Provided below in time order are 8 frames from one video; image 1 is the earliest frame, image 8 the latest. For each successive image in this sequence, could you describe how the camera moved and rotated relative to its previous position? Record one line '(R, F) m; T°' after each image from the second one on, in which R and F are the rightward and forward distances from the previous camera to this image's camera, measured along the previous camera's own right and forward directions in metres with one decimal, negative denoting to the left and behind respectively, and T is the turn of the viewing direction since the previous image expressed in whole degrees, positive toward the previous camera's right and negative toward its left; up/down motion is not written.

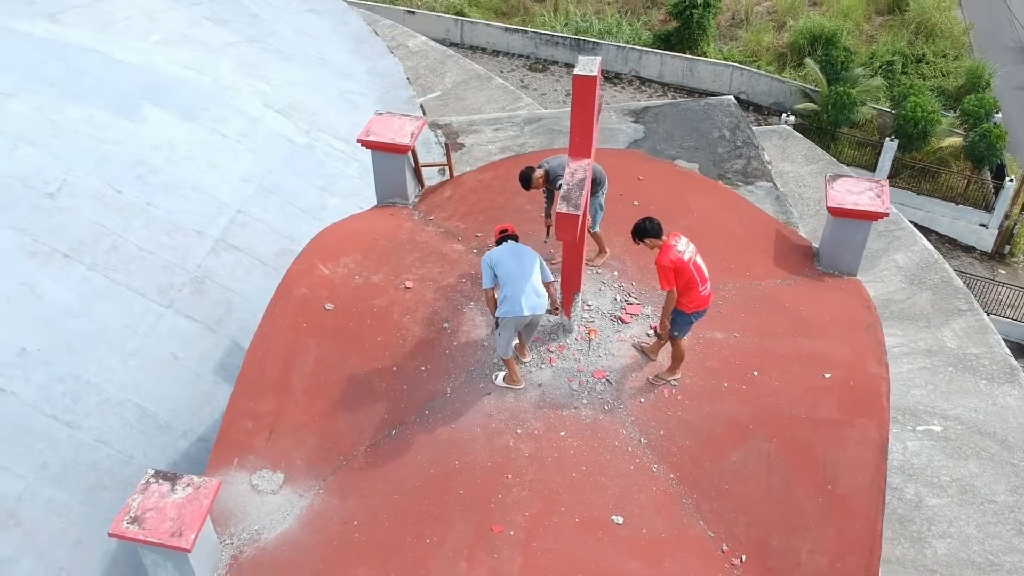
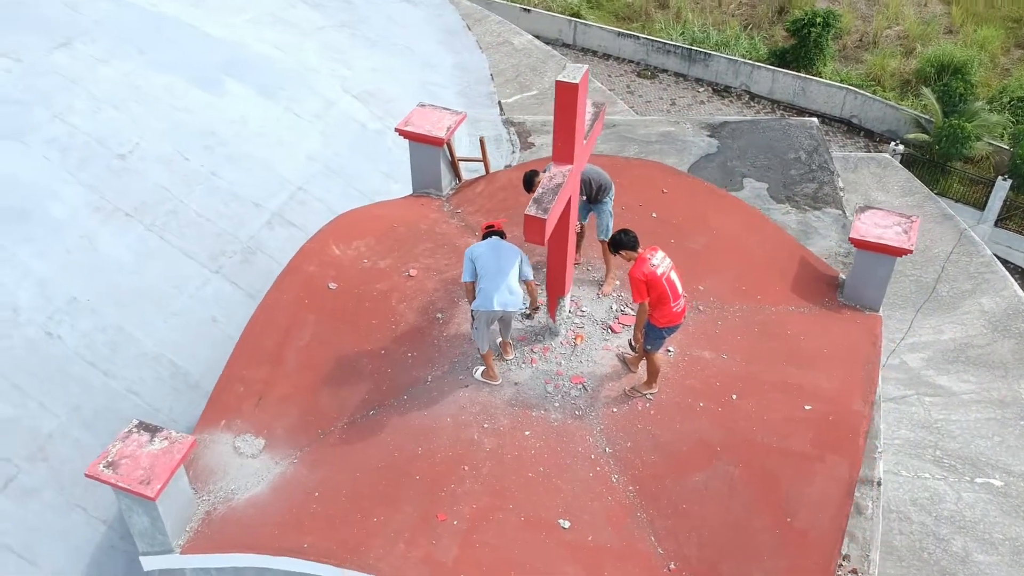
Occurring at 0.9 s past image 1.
(+0.6, 0.0) m; -7°
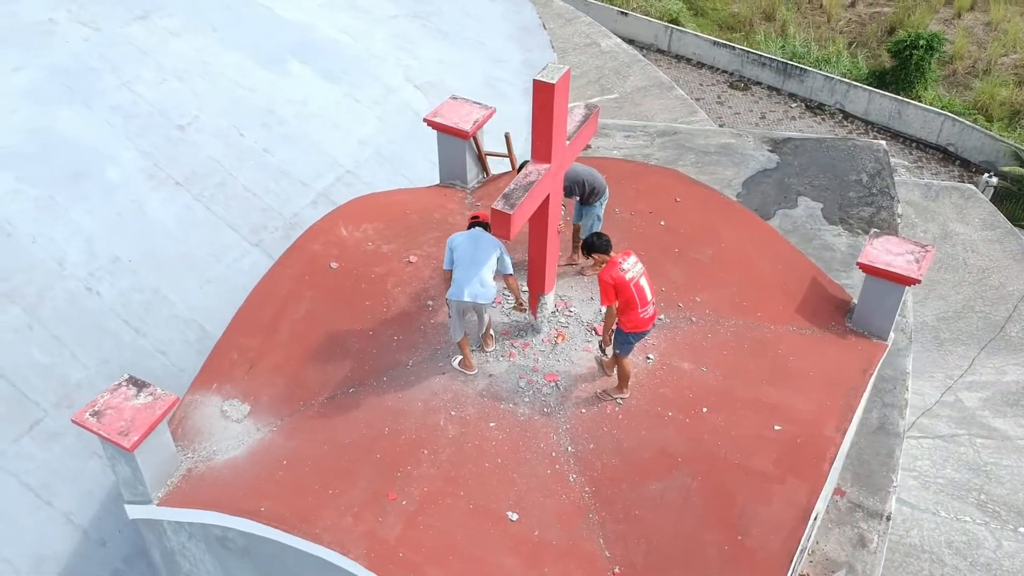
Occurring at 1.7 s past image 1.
(+0.6, 0.0) m; -6°
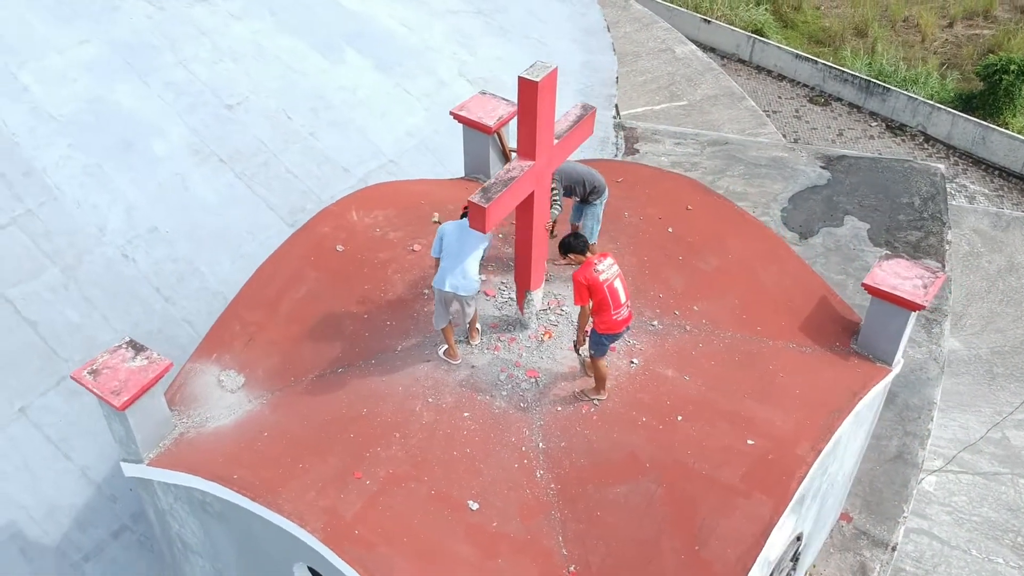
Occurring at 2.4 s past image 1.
(+0.5, 0.0) m; -5°
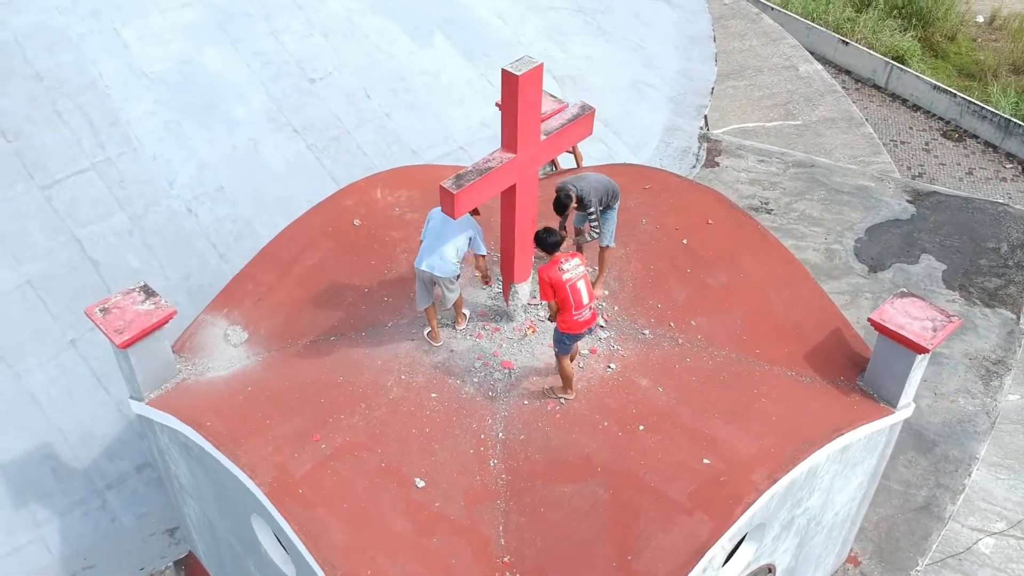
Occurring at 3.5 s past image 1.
(+0.7, 0.0) m; -8°
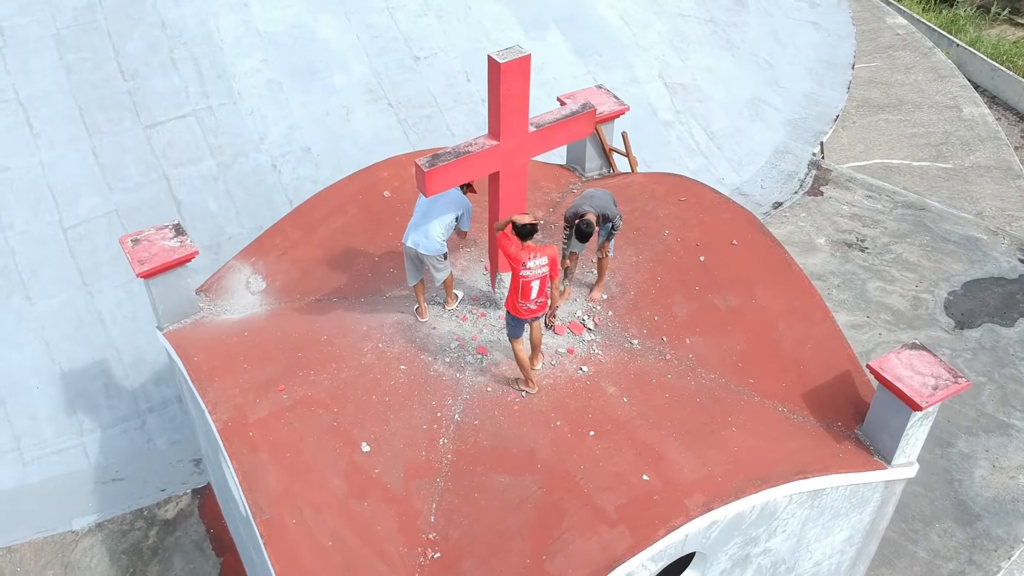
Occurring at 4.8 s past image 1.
(+0.9, 0.0) m; -10°
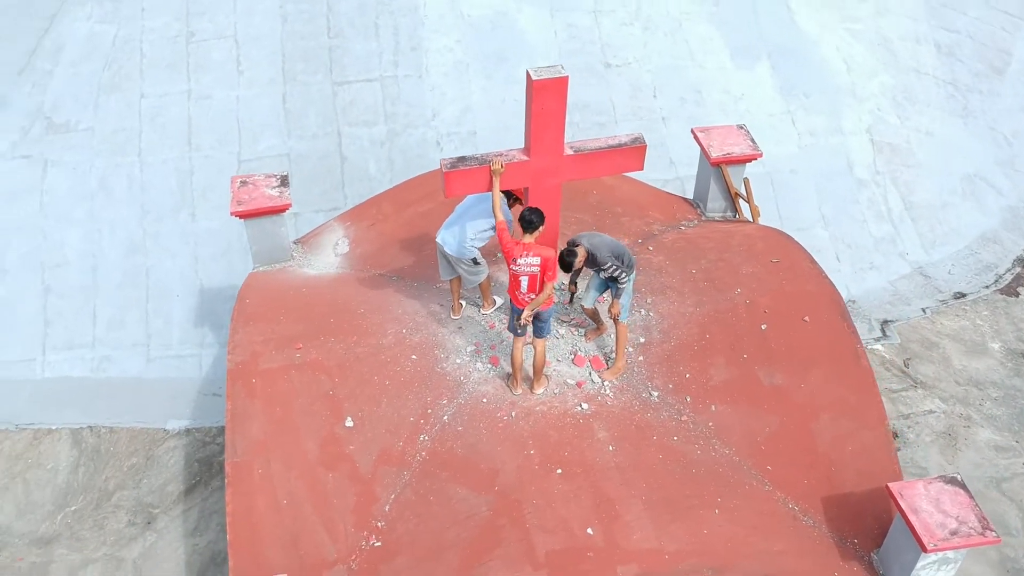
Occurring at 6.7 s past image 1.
(+1.1, +0.2) m; -15°
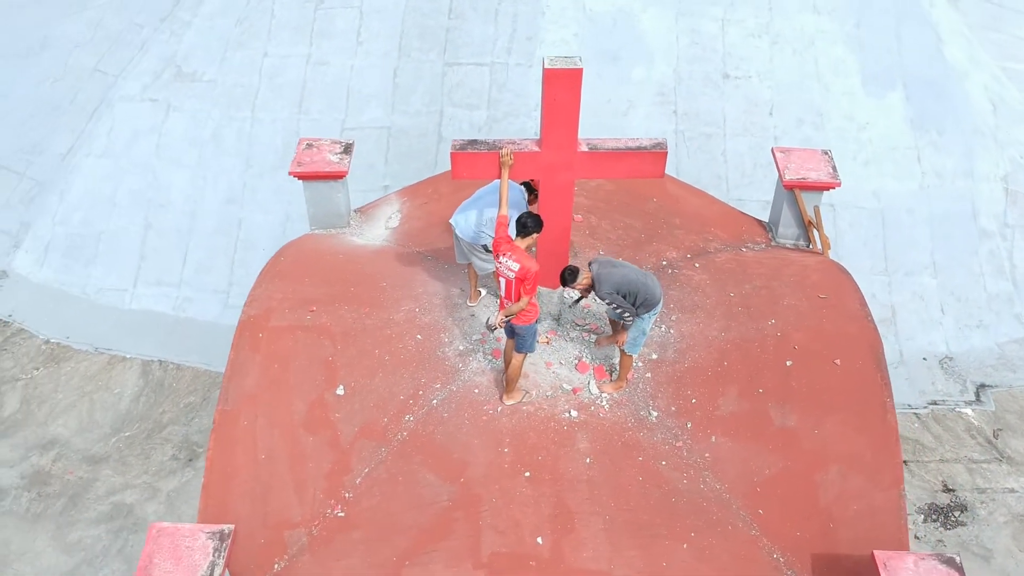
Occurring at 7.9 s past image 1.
(+0.7, +0.2) m; -9°
